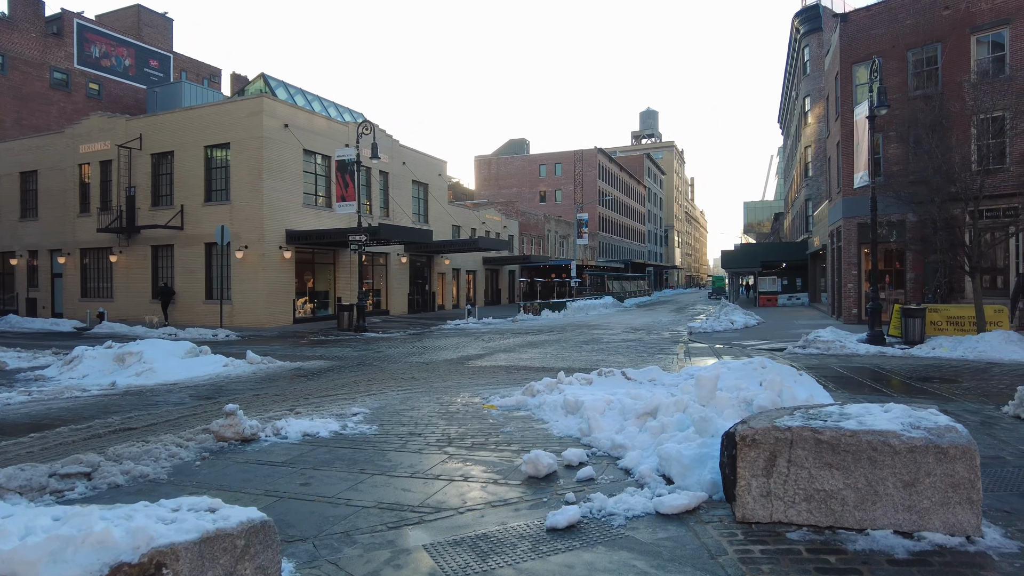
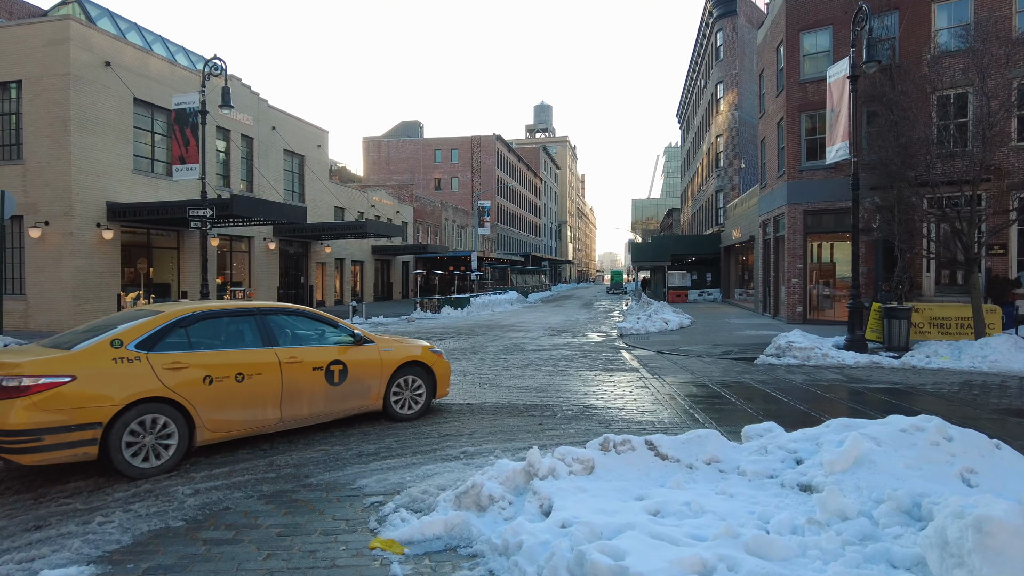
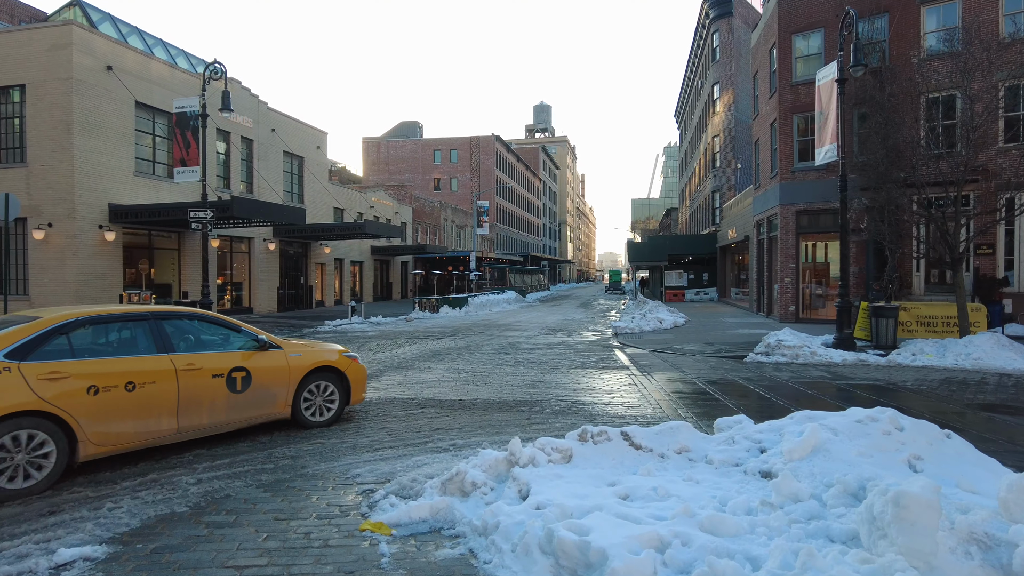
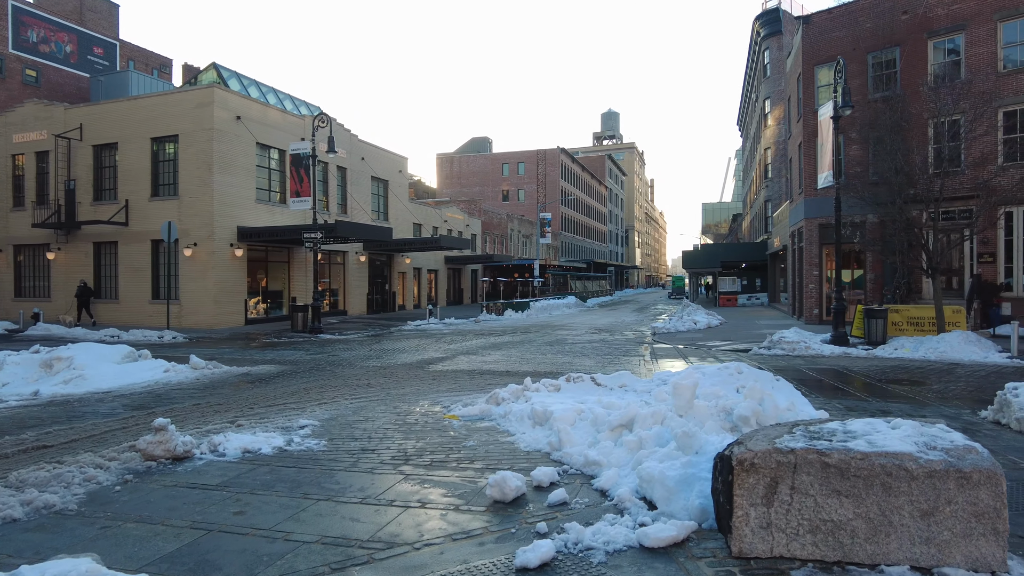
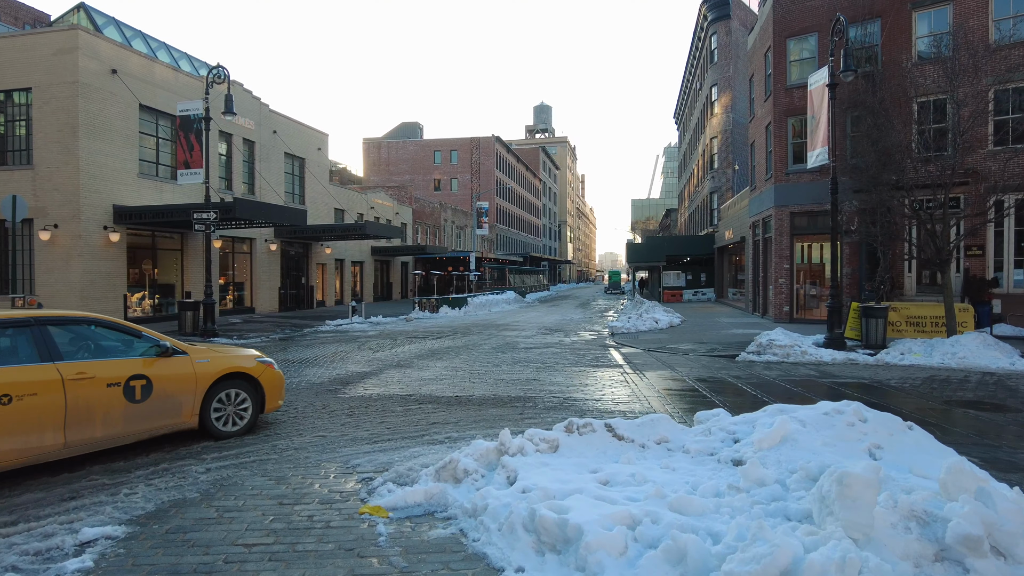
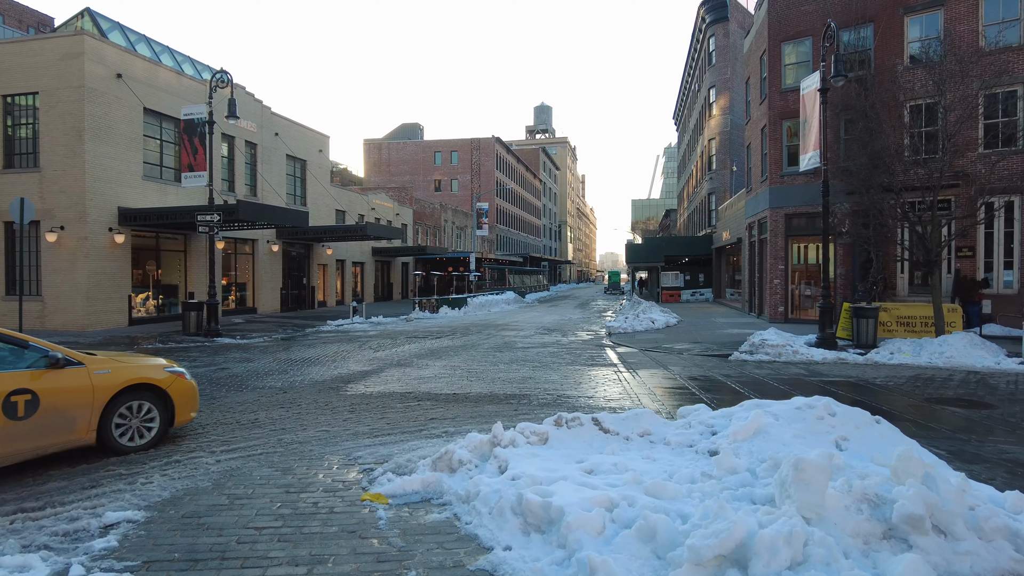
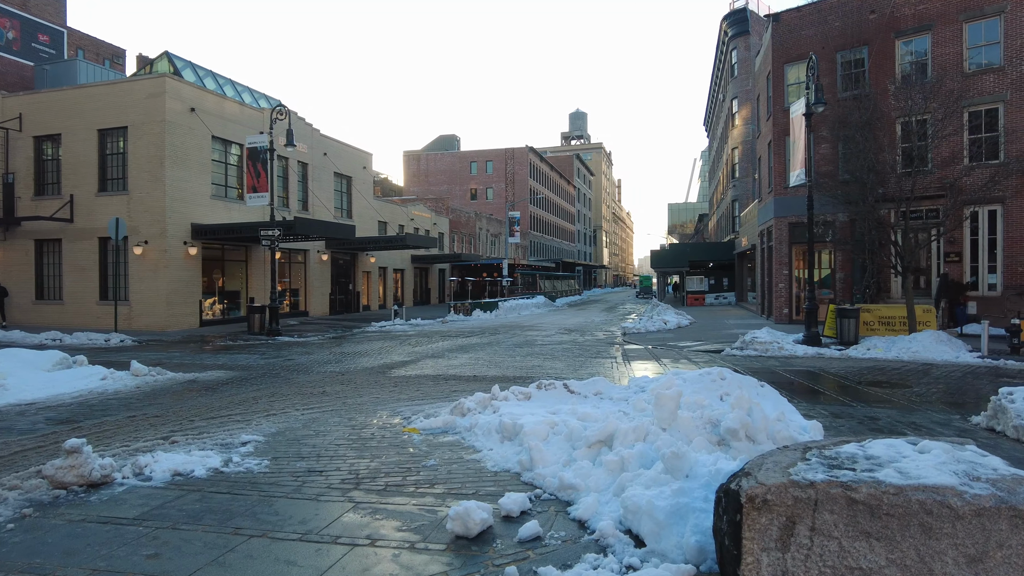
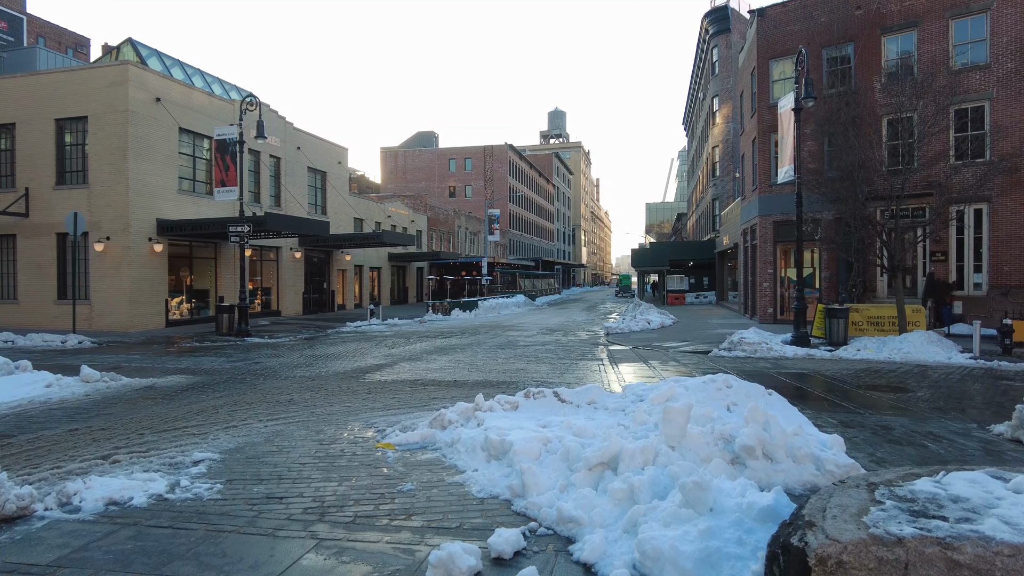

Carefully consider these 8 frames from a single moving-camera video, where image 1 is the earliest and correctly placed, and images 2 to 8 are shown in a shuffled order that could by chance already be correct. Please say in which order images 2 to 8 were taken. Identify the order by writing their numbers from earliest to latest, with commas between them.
4, 7, 8, 6, 5, 3, 2
